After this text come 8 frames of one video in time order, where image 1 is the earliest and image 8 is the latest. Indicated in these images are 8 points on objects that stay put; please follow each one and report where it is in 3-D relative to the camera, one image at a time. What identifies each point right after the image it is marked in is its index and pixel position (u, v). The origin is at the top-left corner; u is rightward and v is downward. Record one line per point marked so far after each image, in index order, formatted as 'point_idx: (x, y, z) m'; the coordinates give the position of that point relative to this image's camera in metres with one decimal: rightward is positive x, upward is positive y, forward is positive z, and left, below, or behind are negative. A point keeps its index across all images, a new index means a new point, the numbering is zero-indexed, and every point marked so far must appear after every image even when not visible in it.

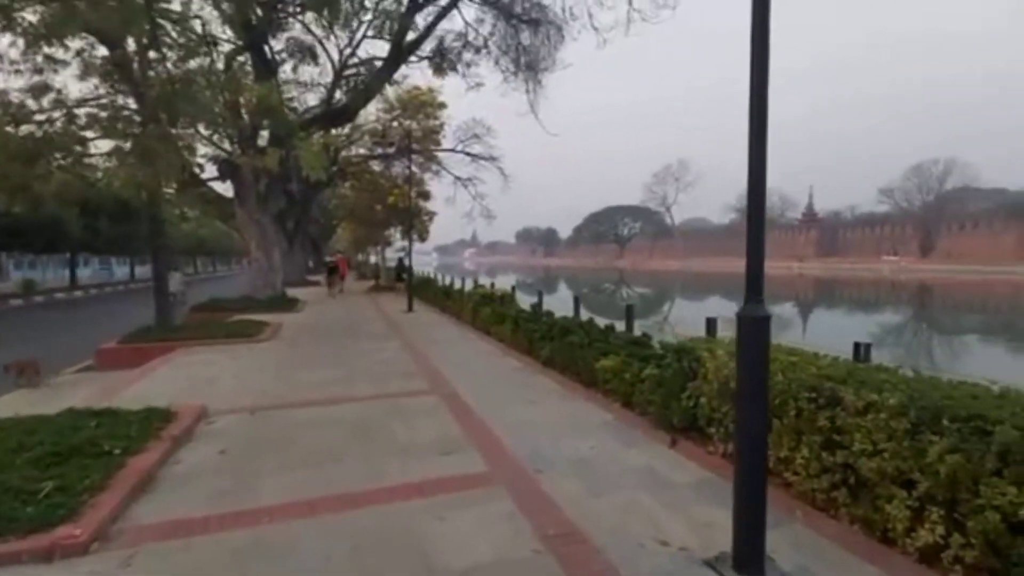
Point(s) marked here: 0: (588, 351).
0: (+1.2, -1.0, +7.8) m
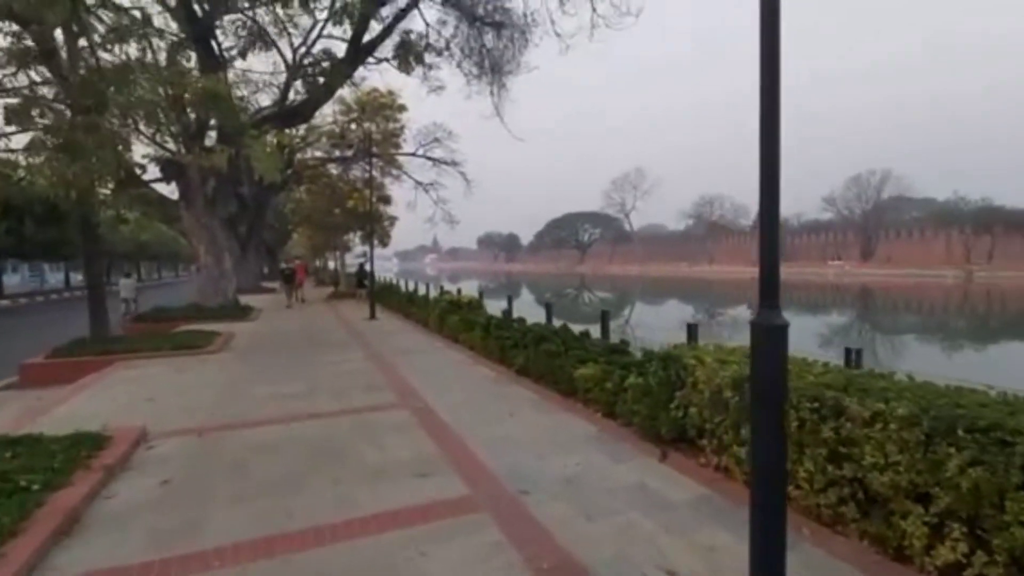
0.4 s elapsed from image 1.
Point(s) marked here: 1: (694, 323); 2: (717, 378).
0: (+0.8, -1.1, +7.5) m
1: (+2.4, -0.5, +6.7) m
2: (+1.9, -0.8, +4.7) m
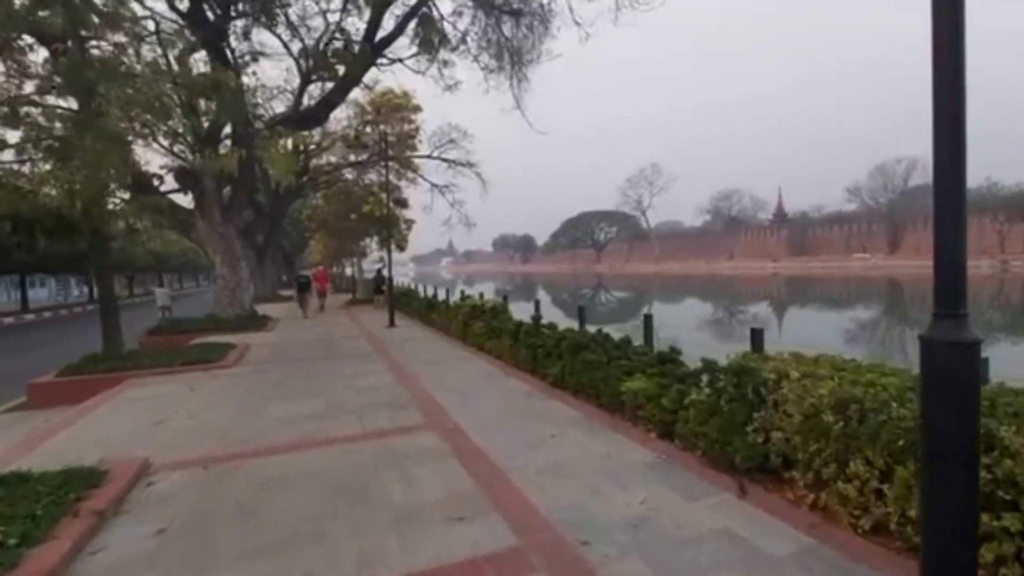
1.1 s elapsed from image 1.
0: (+1.3, -1.1, +6.7) m
1: (+2.9, -0.5, +5.9) m
2: (+2.3, -0.9, +3.9) m
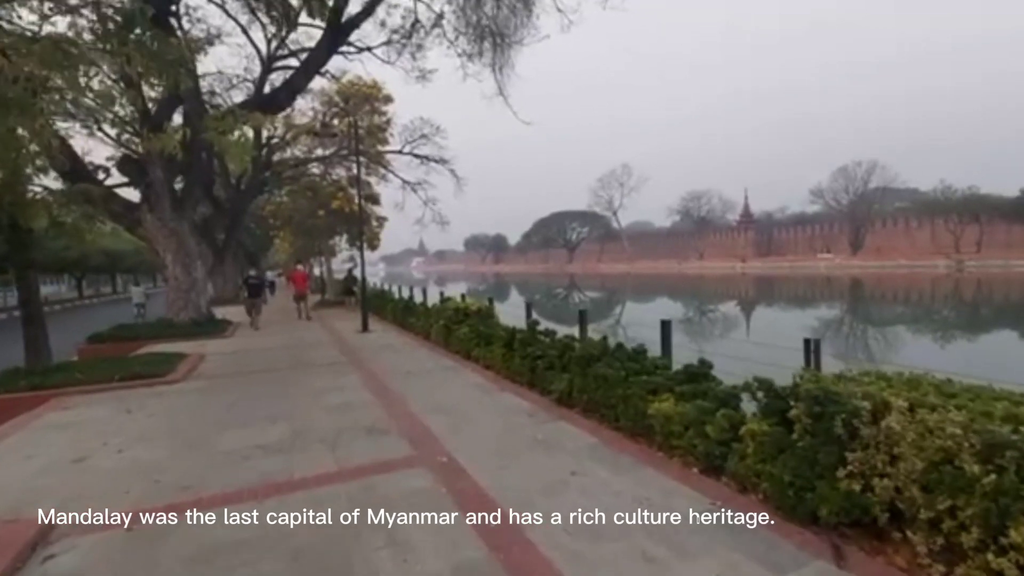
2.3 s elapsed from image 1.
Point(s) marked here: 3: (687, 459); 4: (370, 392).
0: (+1.3, -1.2, +5.7) m
1: (+3.0, -0.5, +5.0) m
2: (+2.5, -0.9, +3.0) m
3: (+1.7, -1.6, +4.8) m
4: (-2.3, -1.7, +8.1) m
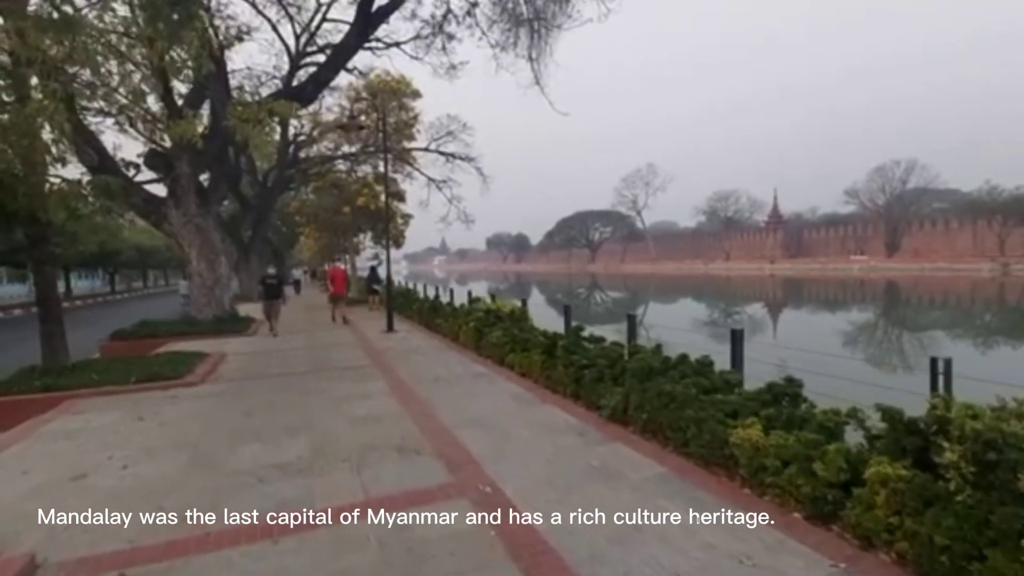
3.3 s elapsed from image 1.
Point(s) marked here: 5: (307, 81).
0: (+1.8, -1.2, +4.9) m
1: (+3.5, -0.6, +4.1) m
2: (+3.0, -1.0, +2.1) m
3: (+2.1, -1.7, +3.9) m
4: (-1.7, -1.7, +7.4) m
5: (-6.2, +6.3, +15.2) m
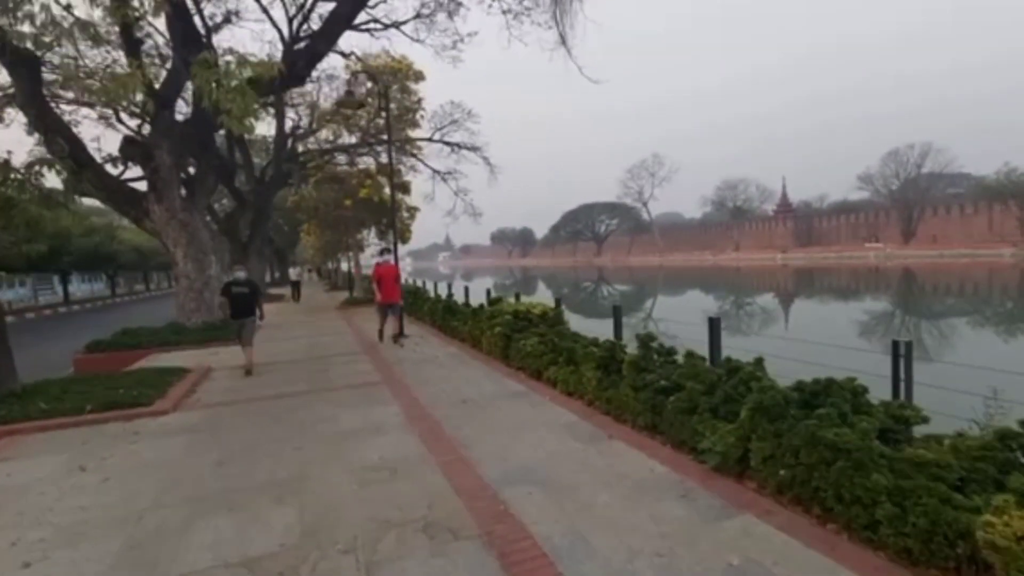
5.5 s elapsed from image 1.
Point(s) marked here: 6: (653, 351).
0: (+2.4, -1.2, +3.2) m
1: (+4.0, -0.5, +2.3) m
2: (+3.5, -0.9, +0.4) m
3: (+2.7, -1.6, +2.2) m
4: (-1.1, -1.7, +5.7) m
5: (-5.7, +6.2, +13.5) m
6: (+1.7, -0.7, +5.8) m
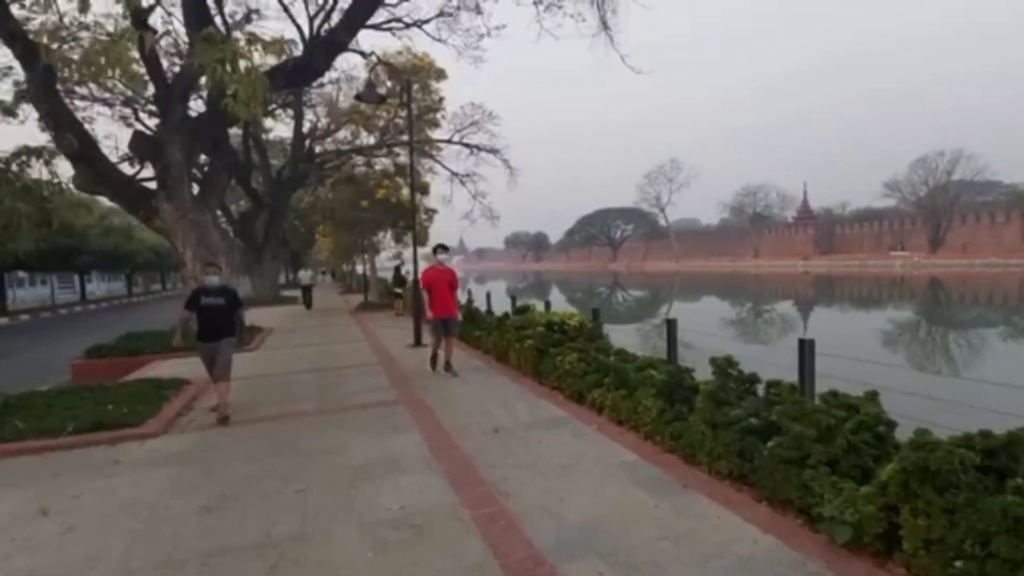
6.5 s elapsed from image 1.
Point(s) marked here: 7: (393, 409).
0: (+2.8, -1.3, +2.1) m
1: (+4.4, -0.7, +1.2) m
2: (+3.8, -1.1, -0.7) m
3: (+3.1, -1.8, +1.1) m
4: (-0.6, -1.8, +4.7) m
5: (-4.9, +6.1, +12.7) m
6: (+2.1, -0.9, +4.8) m
7: (-1.7, -1.7, +7.1) m
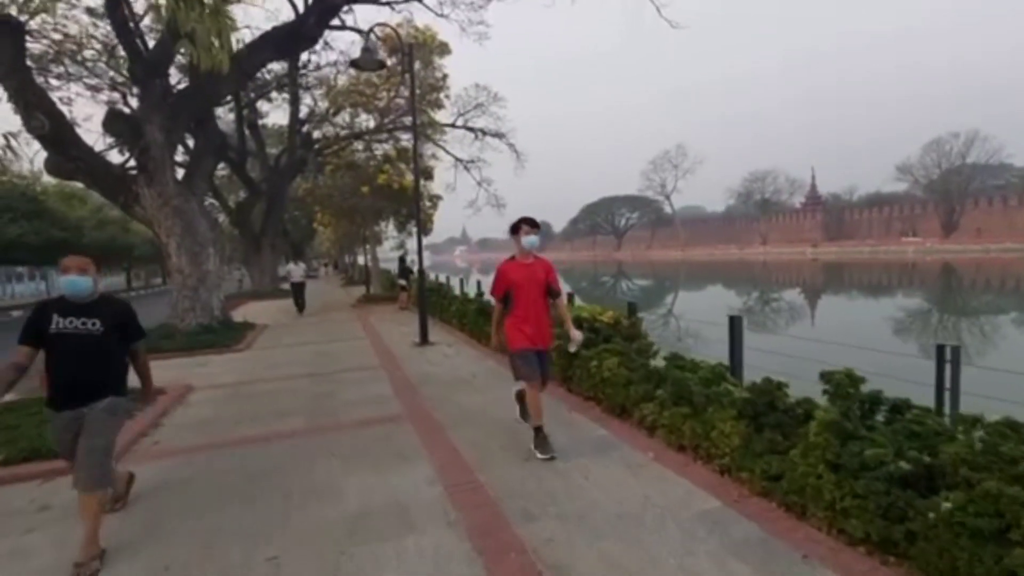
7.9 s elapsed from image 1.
0: (+3.1, -1.3, +0.8) m
1: (+4.7, -0.6, 0.0) m
2: (+4.1, -1.1, -2.0) m
3: (+3.4, -1.8, -0.1) m
4: (-0.3, -1.7, +3.5) m
5: (-4.6, +6.3, +11.3) m
6: (+2.4, -0.8, +3.5) m
7: (-1.4, -1.6, +5.9) m
